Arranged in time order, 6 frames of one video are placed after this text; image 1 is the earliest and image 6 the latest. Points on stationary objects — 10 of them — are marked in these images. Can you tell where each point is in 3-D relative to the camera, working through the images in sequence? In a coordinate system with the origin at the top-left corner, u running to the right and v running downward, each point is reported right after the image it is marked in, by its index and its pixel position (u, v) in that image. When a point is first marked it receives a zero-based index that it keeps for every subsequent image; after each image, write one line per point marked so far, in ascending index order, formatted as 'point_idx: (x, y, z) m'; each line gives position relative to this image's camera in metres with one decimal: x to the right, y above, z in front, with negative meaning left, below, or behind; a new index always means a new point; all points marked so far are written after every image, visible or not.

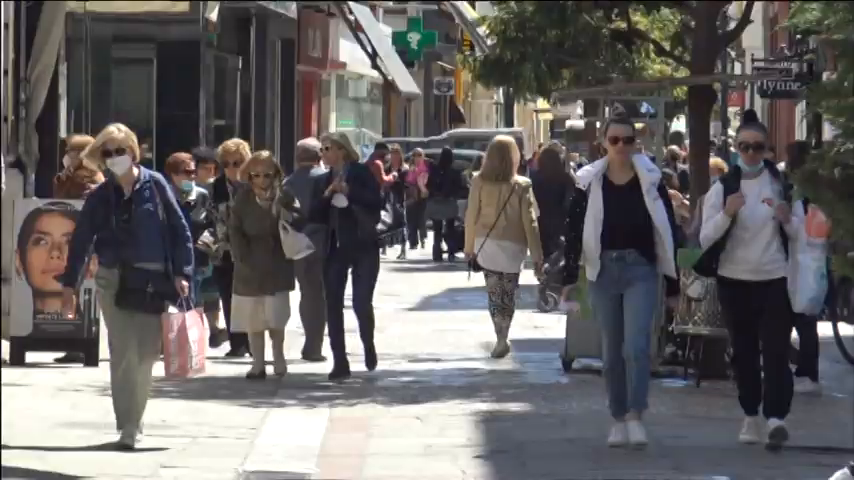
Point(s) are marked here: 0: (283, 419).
0: (-0.9, -1.1, +11.8) m
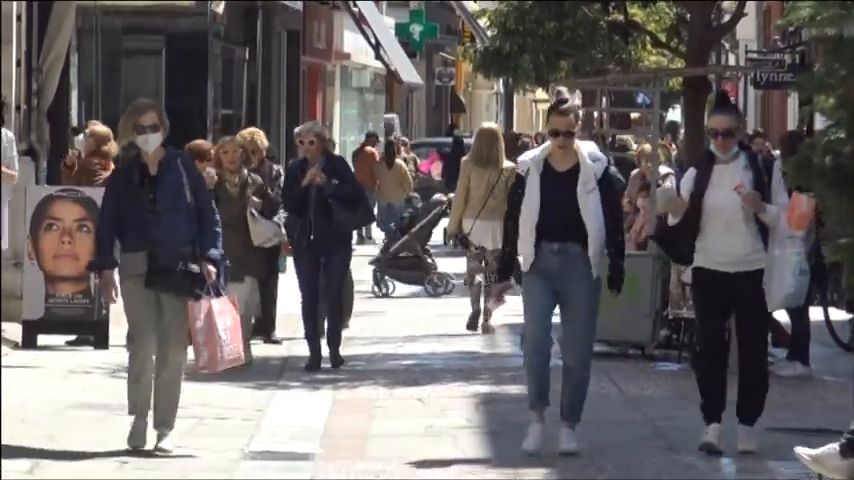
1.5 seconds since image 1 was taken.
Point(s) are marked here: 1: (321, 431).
0: (-0.9, -1.0, +12.1) m
1: (-0.6, -1.1, +11.1) m
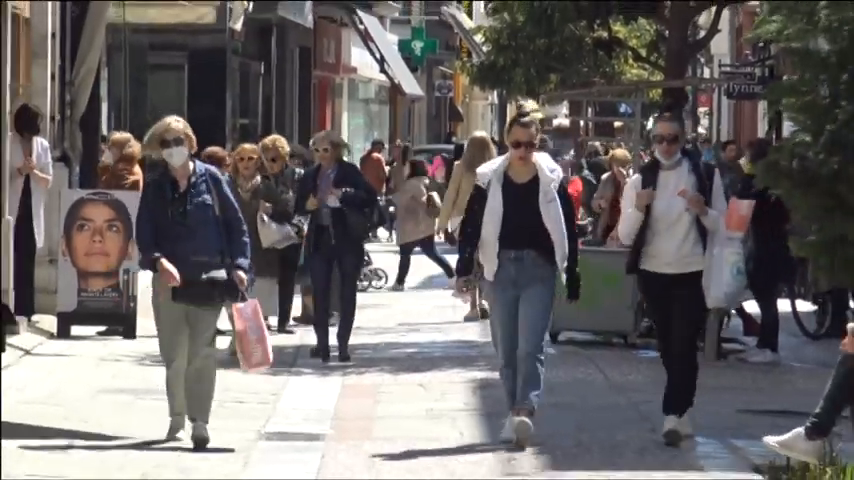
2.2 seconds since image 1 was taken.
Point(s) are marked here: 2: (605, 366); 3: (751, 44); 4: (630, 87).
0: (-0.9, -1.0, +13.2) m
1: (-0.6, -1.1, +12.2) m
2: (+1.3, -0.9, +13.6) m
3: (+2.2, +1.3, +12.7) m
4: (+1.4, +1.0, +12.8) m
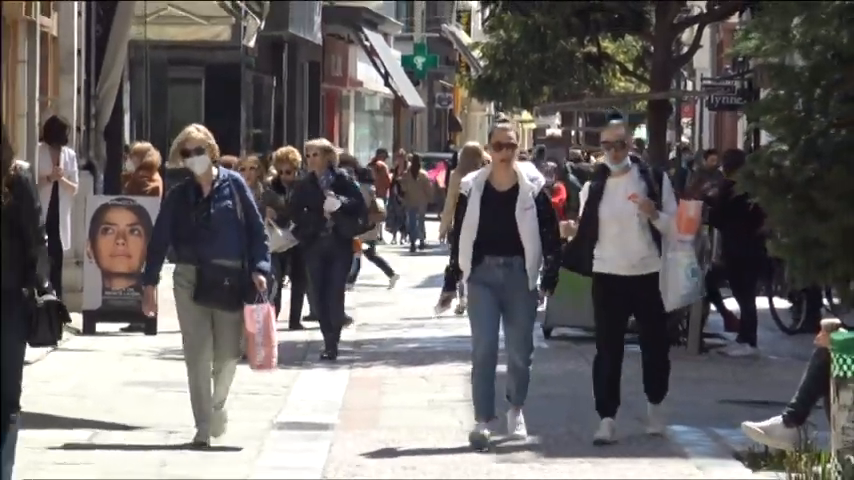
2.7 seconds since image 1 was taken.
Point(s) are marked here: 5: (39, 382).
0: (-0.9, -1.0, +14.1) m
1: (-0.6, -1.1, +13.1) m
2: (+1.3, -0.9, +14.5) m
3: (+2.2, +1.3, +13.6) m
4: (+1.4, +1.0, +13.7) m
5: (-2.8, -1.0, +13.4) m
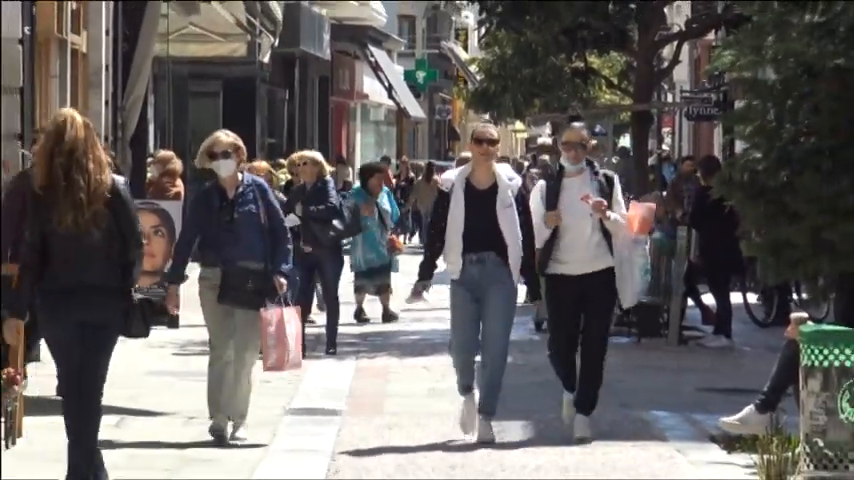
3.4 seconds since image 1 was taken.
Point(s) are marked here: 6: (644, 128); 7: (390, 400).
0: (-0.9, -1.0, +15.3) m
1: (-0.6, -1.1, +14.3) m
2: (+1.3, -0.9, +15.7) m
3: (+2.2, +1.3, +14.7) m
4: (+1.4, +1.0, +14.9) m
5: (-2.8, -1.0, +14.6) m
6: (+2.1, +1.1, +17.8) m
7: (-0.3, -1.2, +13.8) m
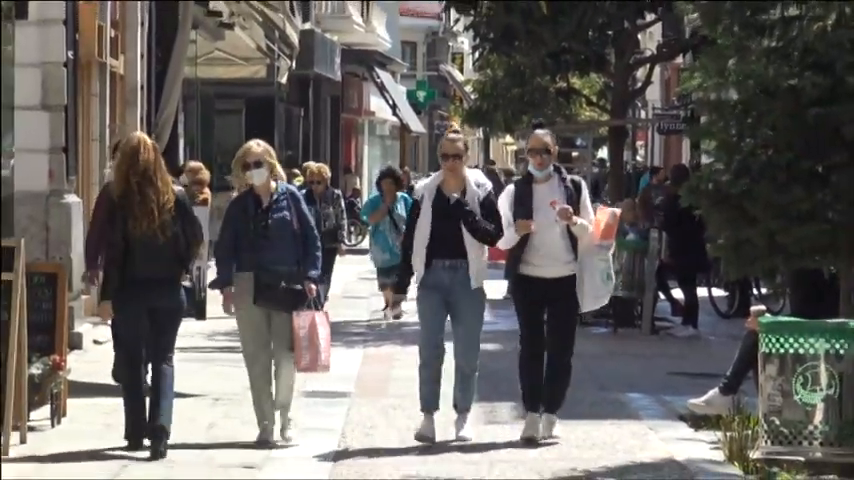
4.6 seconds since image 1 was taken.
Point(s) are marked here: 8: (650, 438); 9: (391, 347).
0: (-0.9, -1.1, +17.1) m
1: (-0.6, -1.2, +16.1) m
2: (+1.3, -0.9, +17.5) m
3: (+2.2, +1.3, +16.6) m
4: (+1.4, +1.0, +16.7) m
5: (-2.8, -1.0, +16.5) m
6: (+2.1, +1.0, +19.6) m
7: (-0.3, -1.2, +15.7) m
8: (+1.6, -1.4, +13.5) m
9: (-0.3, -1.0, +17.6) m
